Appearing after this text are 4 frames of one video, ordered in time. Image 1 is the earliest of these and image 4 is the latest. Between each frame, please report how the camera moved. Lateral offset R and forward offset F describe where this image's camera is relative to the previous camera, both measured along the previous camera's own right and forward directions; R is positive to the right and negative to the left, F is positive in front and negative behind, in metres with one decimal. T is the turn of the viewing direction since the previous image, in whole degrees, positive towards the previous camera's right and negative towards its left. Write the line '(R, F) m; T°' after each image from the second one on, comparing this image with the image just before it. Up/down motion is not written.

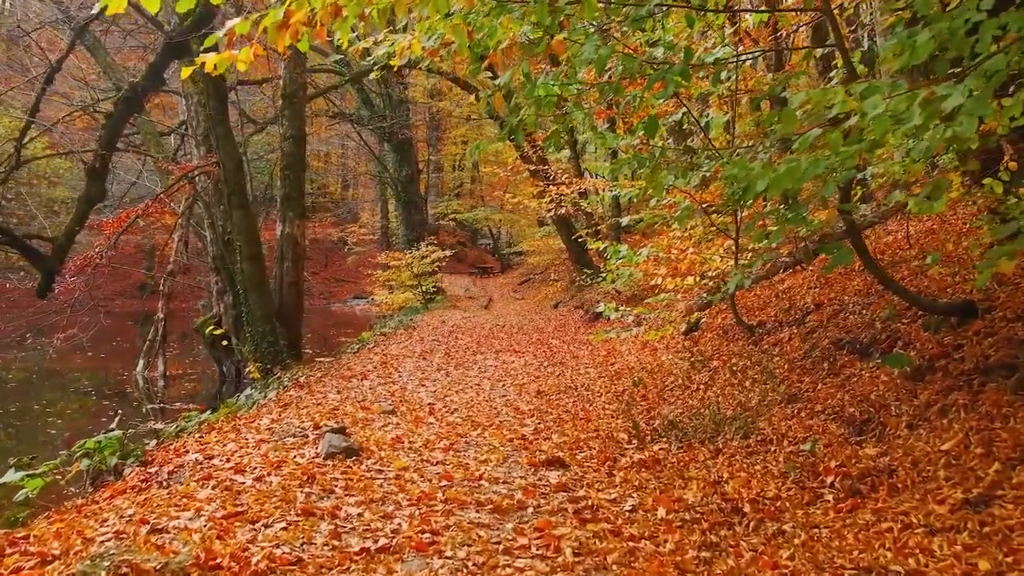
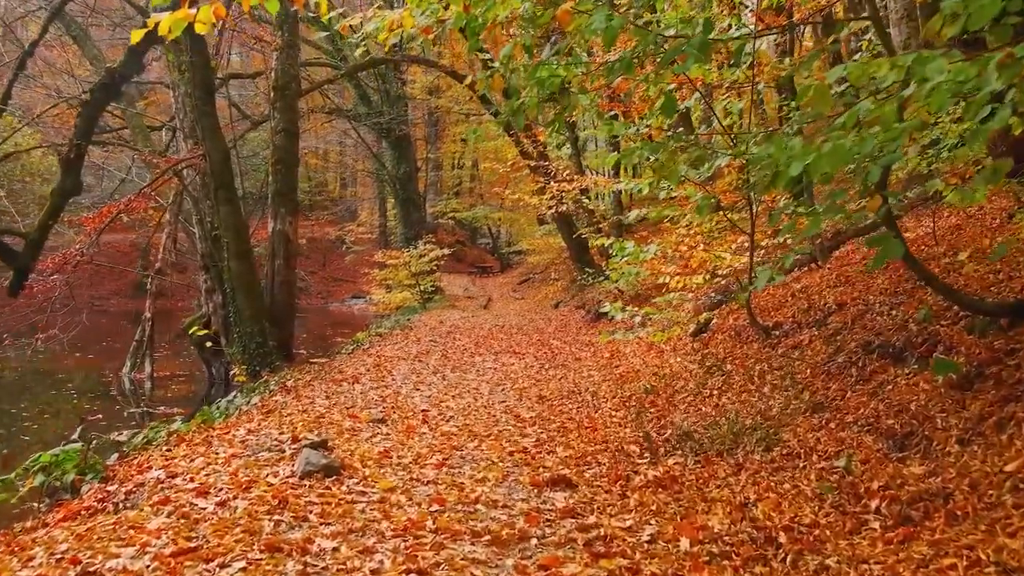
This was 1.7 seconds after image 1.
(0.0, +0.6) m; 0°
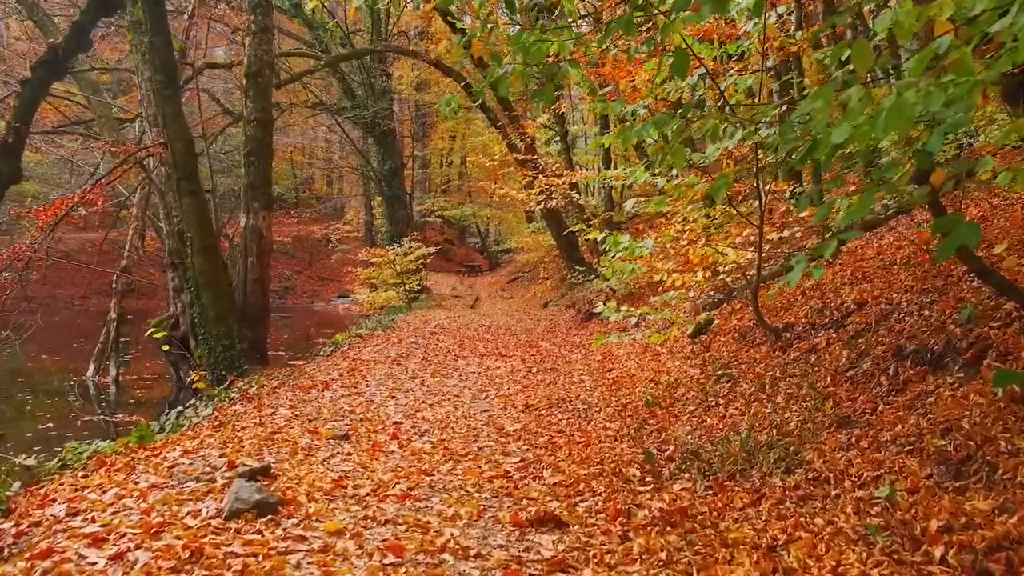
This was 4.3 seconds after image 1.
(+0.1, +0.9) m; +1°
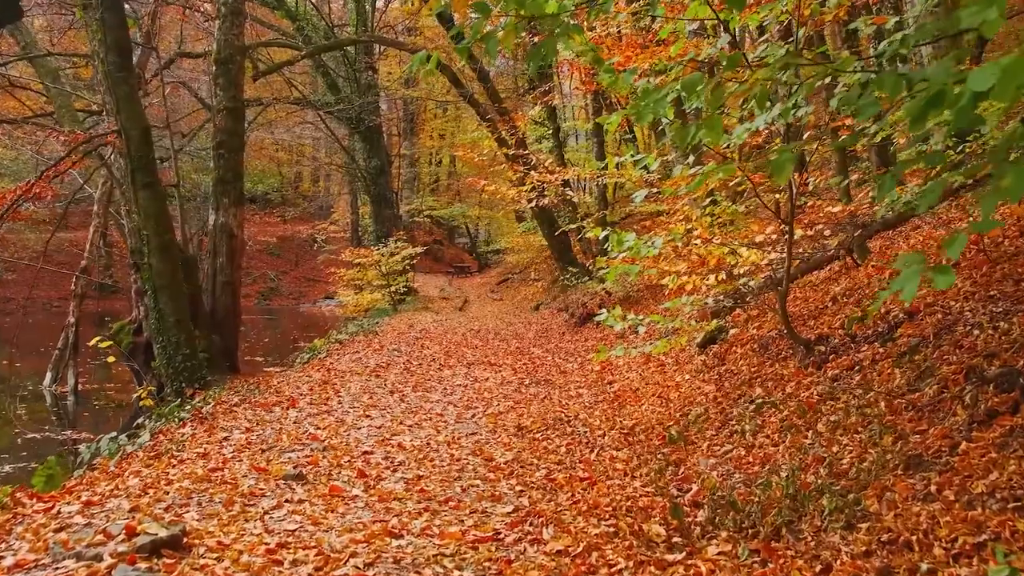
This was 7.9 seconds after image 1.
(0.0, +1.1) m; +1°
